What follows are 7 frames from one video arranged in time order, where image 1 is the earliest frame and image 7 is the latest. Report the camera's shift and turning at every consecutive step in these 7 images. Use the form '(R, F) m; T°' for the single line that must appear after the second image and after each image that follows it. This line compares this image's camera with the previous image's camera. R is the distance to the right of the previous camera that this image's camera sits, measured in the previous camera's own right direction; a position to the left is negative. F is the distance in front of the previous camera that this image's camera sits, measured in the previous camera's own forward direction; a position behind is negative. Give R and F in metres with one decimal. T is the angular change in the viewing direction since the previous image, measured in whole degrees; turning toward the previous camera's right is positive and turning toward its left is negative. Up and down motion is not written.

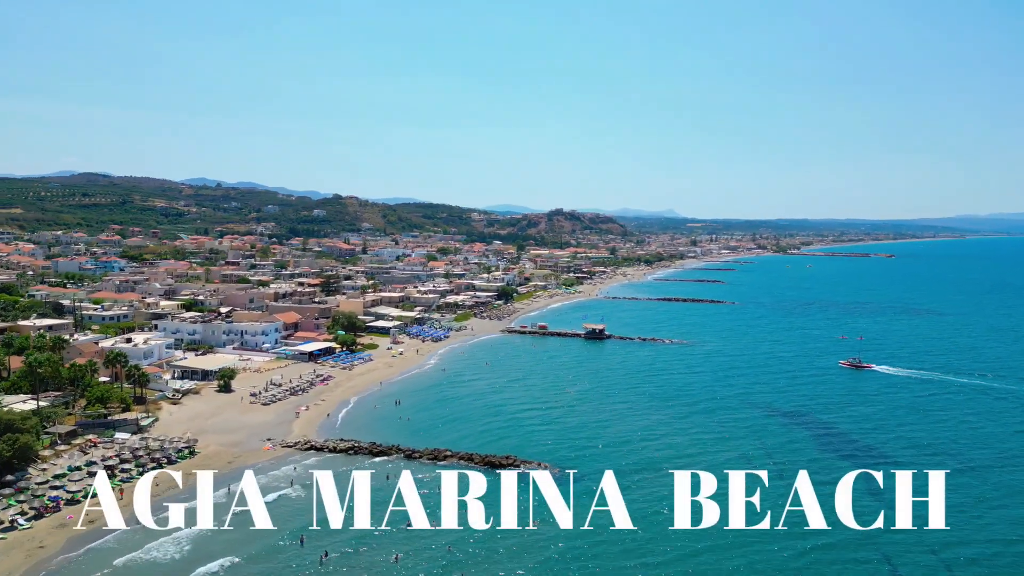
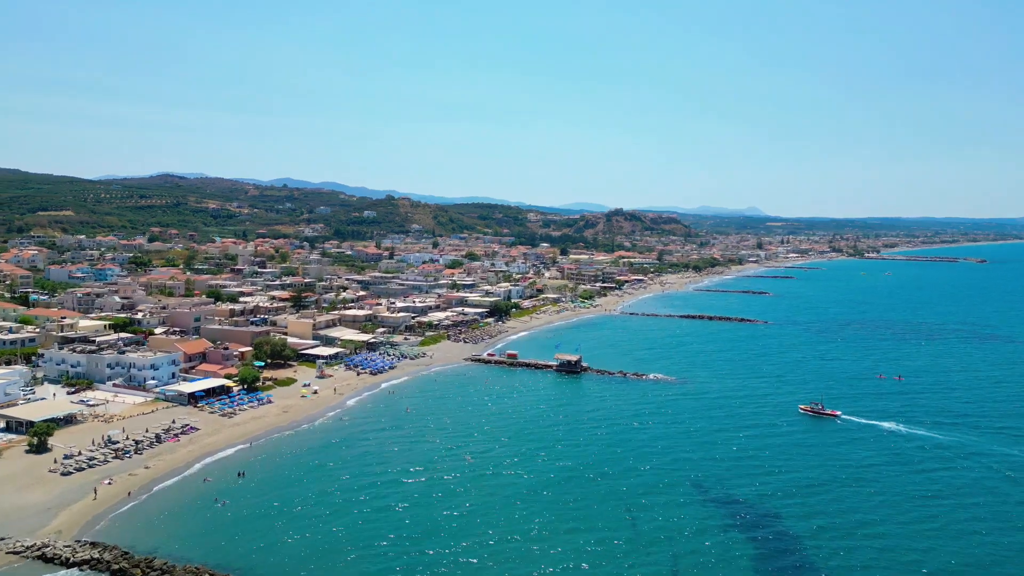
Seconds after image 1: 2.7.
(+7.6, +8.0) m; -6°
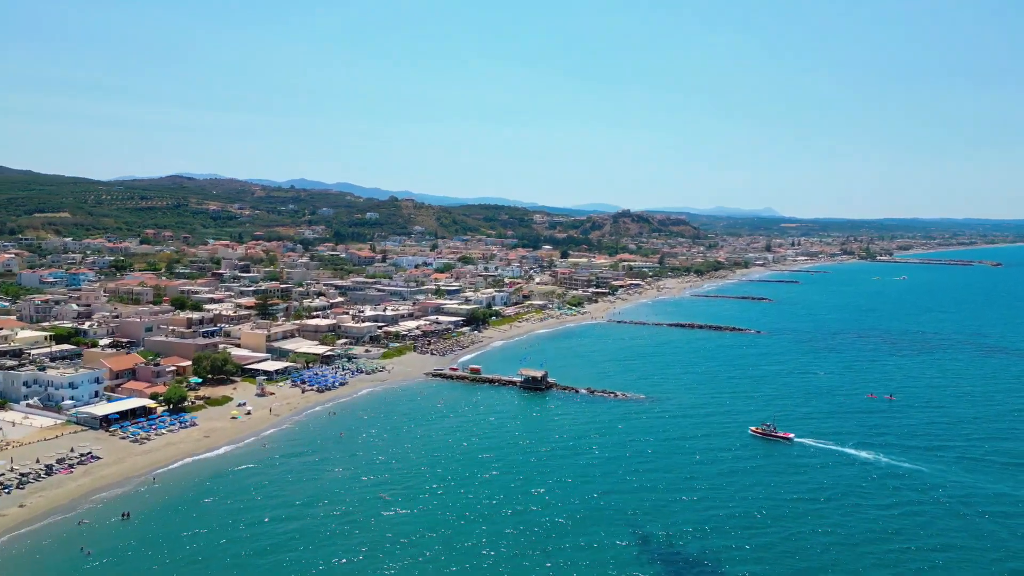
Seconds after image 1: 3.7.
(+3.3, +3.1) m; -1°
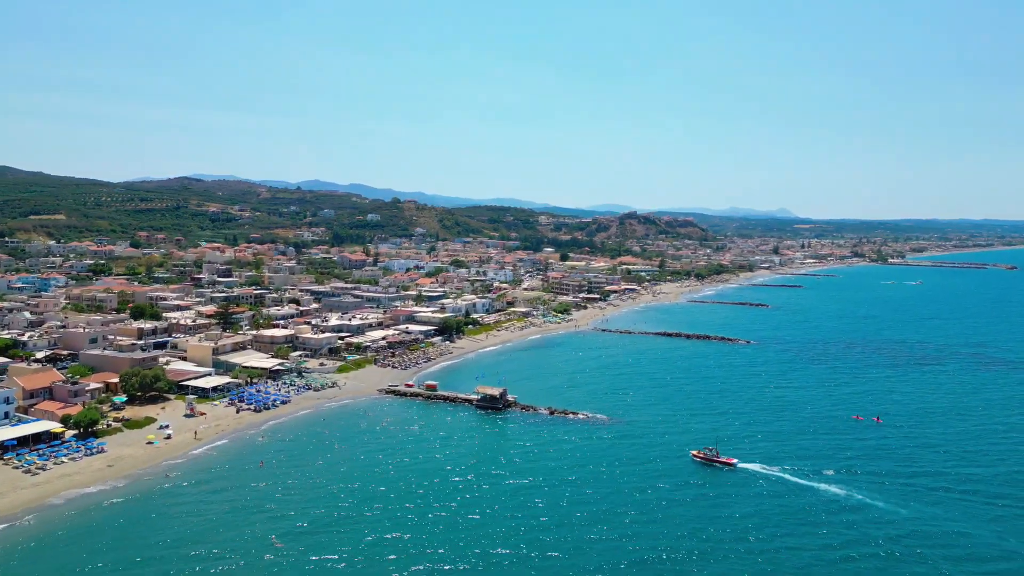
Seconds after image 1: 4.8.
(+3.3, +3.1) m; -1°
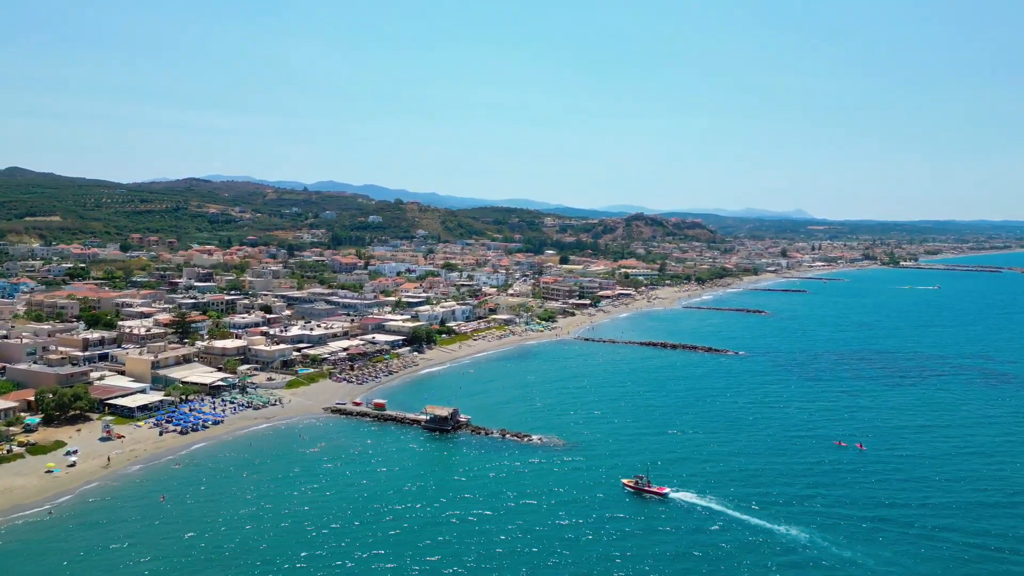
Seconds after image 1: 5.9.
(+3.3, +3.1) m; -1°
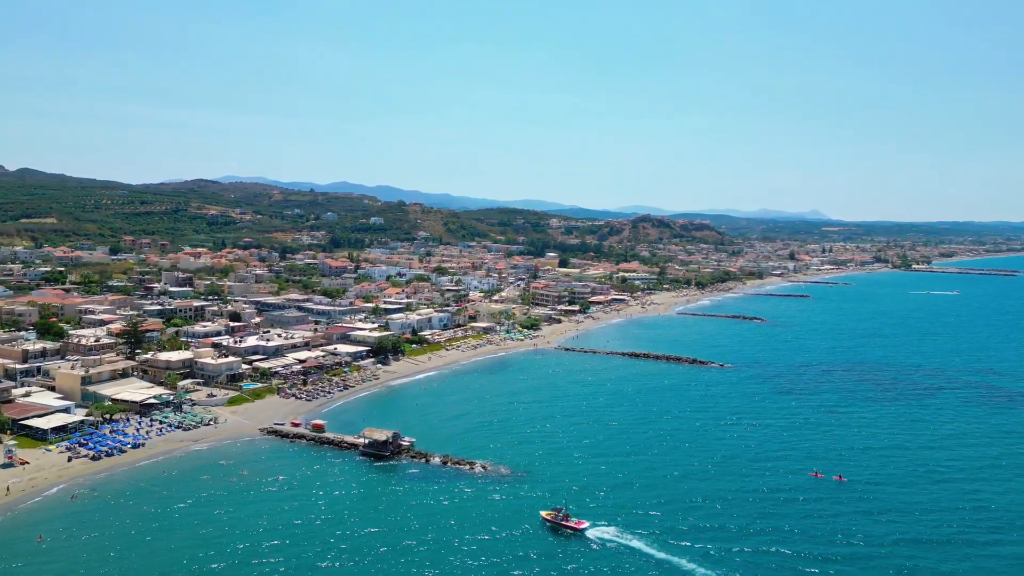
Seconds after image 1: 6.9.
(+3.4, +3.1) m; -1°
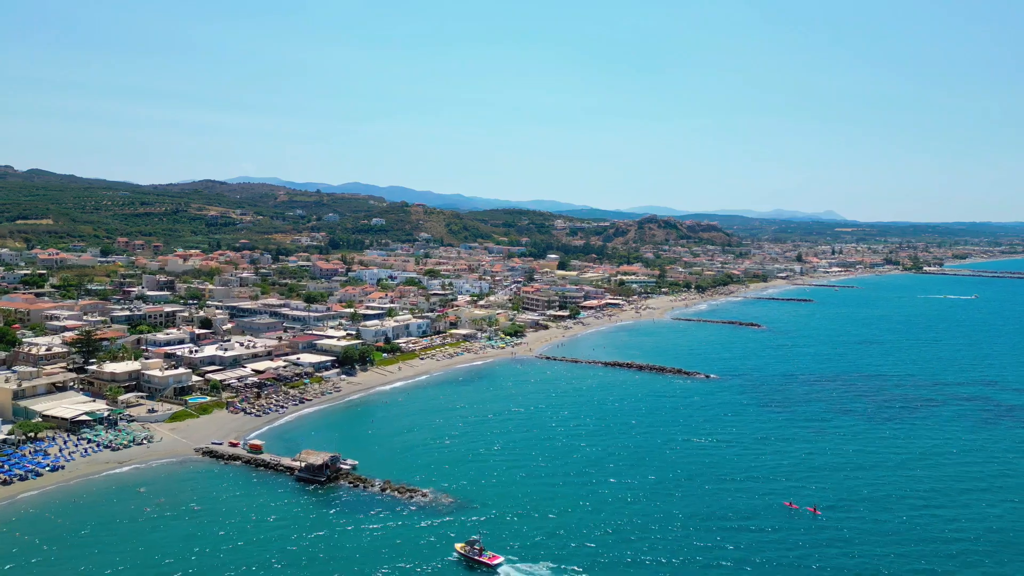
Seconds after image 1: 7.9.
(+3.0, +2.7) m; -1°
